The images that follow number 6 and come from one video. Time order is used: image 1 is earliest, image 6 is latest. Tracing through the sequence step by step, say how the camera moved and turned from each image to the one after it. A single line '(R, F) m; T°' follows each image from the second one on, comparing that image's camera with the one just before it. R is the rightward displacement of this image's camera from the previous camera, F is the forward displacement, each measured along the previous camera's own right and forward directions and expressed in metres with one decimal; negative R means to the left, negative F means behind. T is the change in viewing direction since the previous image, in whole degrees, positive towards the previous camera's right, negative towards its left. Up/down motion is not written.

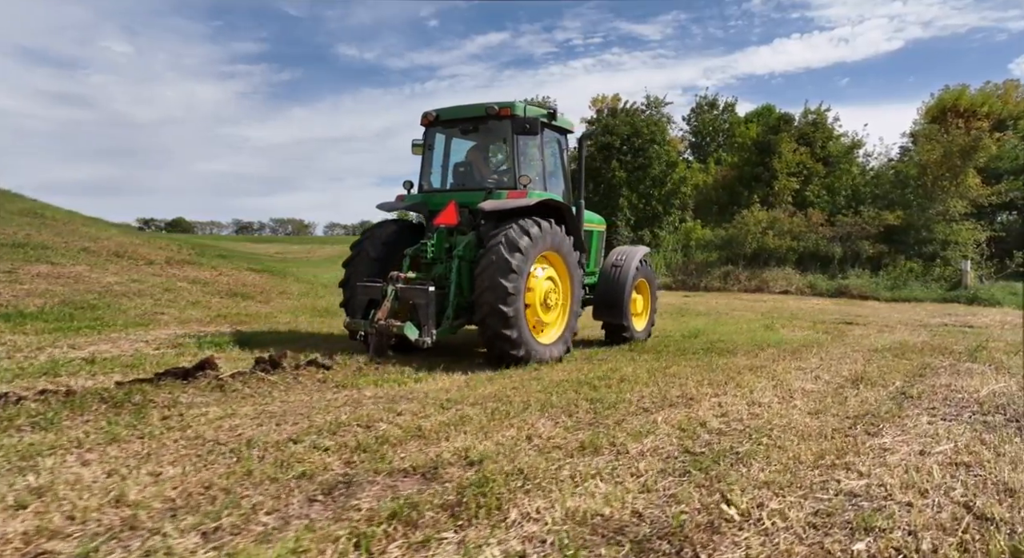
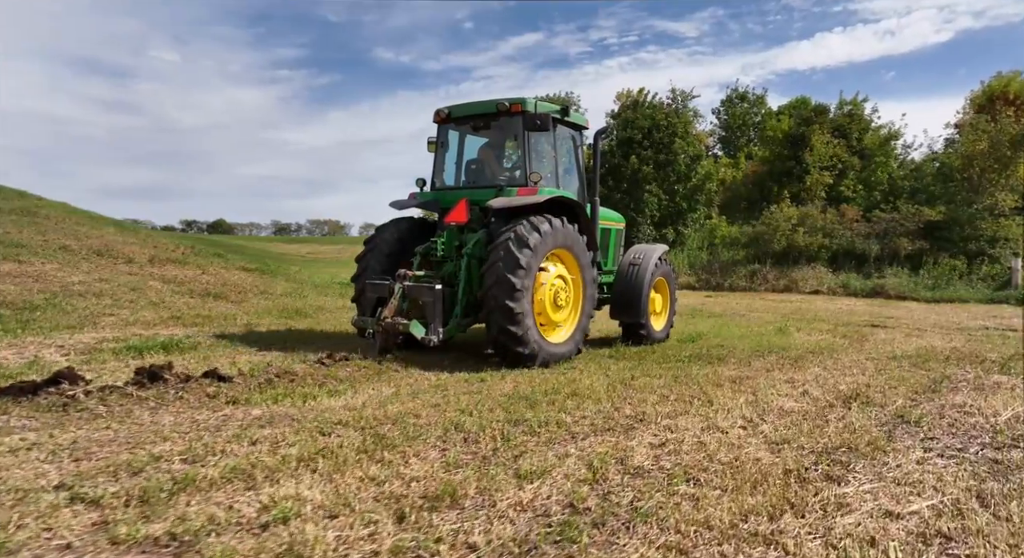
(+0.6, +0.7) m; -3°
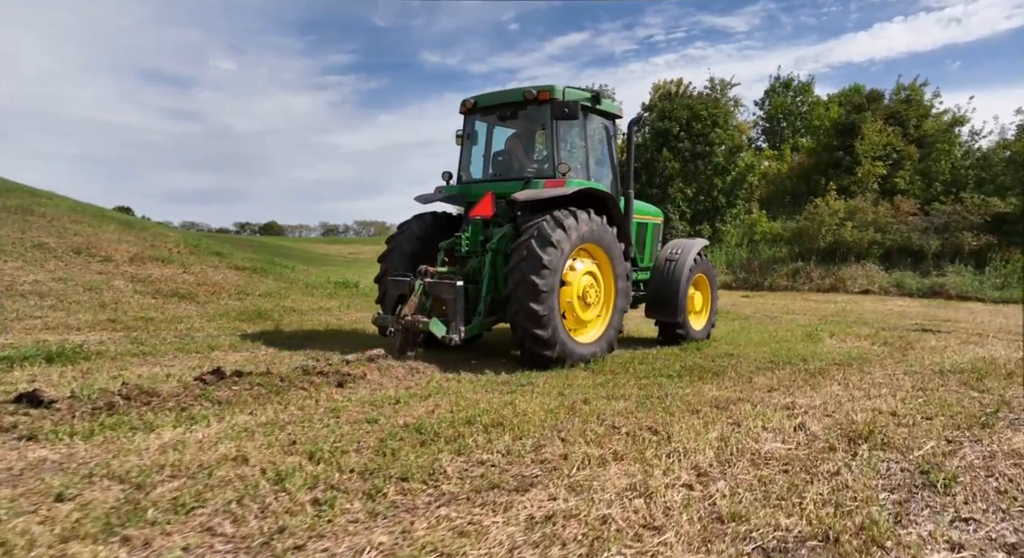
(+0.7, +1.1) m; -4°
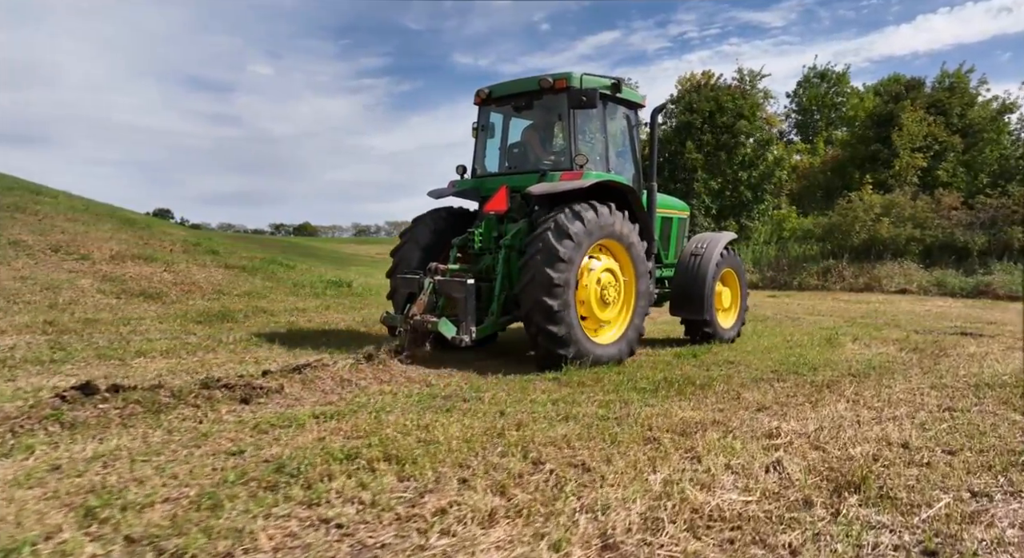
(+0.5, +0.7) m; -3°
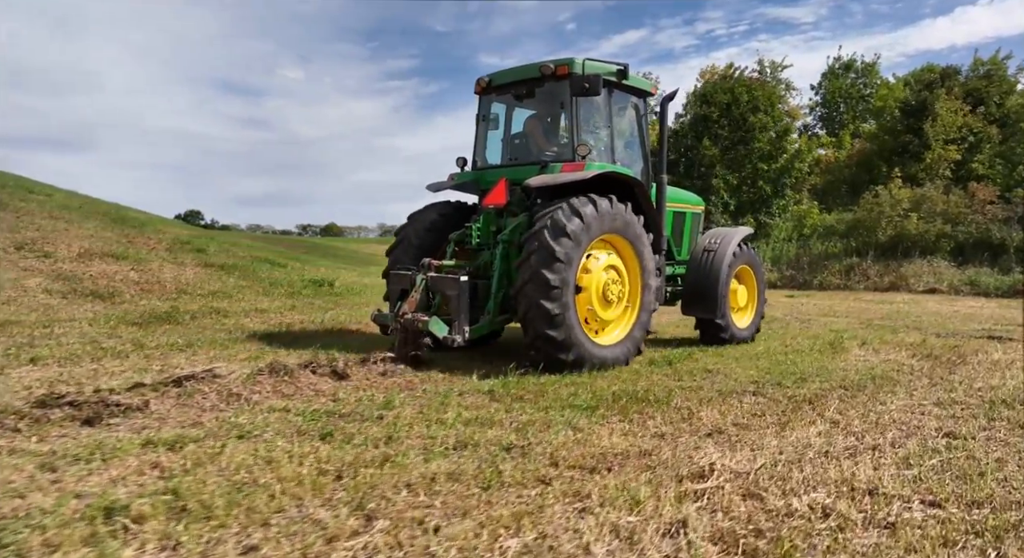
(+0.6, +0.7) m; -2°
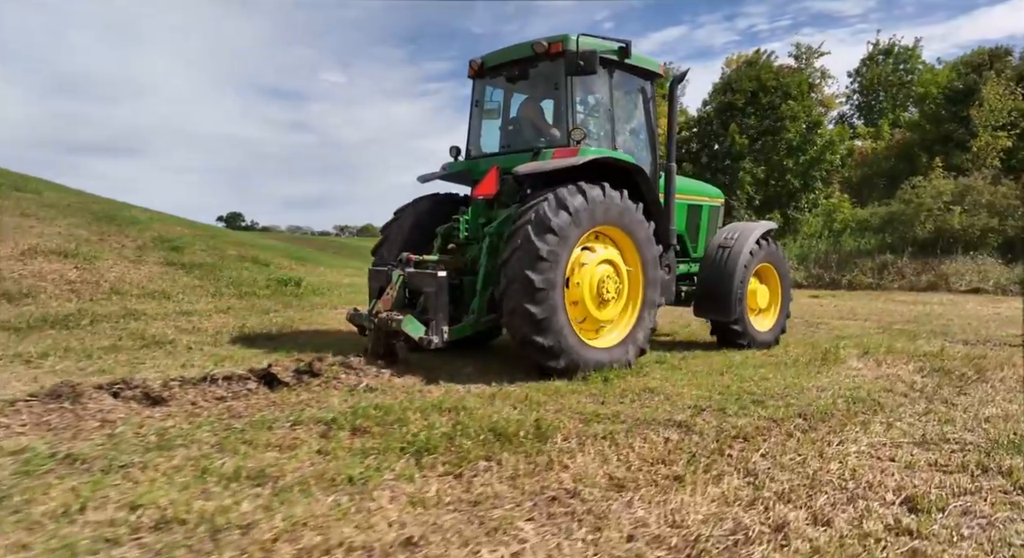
(+0.8, +1.0) m; -3°
